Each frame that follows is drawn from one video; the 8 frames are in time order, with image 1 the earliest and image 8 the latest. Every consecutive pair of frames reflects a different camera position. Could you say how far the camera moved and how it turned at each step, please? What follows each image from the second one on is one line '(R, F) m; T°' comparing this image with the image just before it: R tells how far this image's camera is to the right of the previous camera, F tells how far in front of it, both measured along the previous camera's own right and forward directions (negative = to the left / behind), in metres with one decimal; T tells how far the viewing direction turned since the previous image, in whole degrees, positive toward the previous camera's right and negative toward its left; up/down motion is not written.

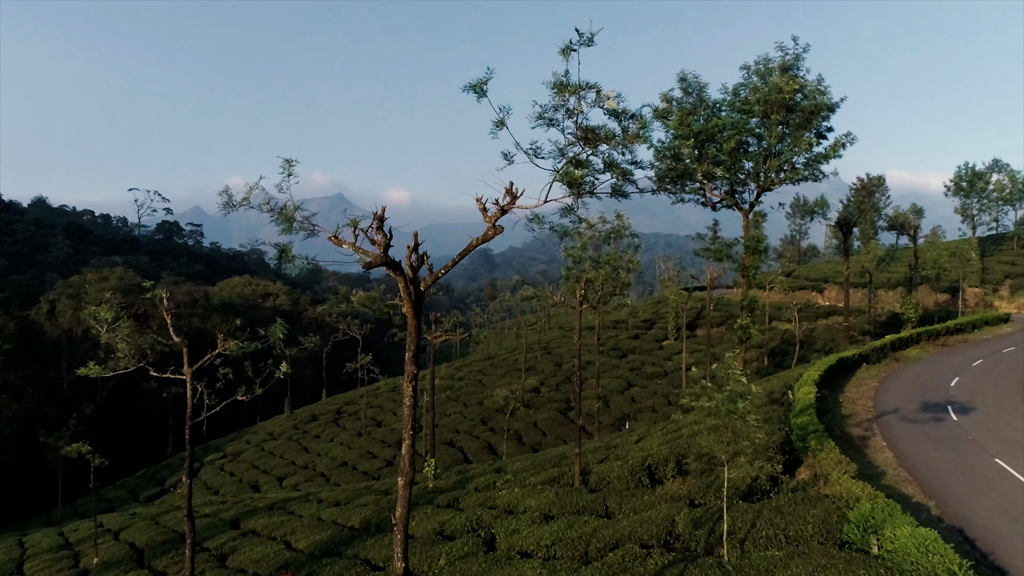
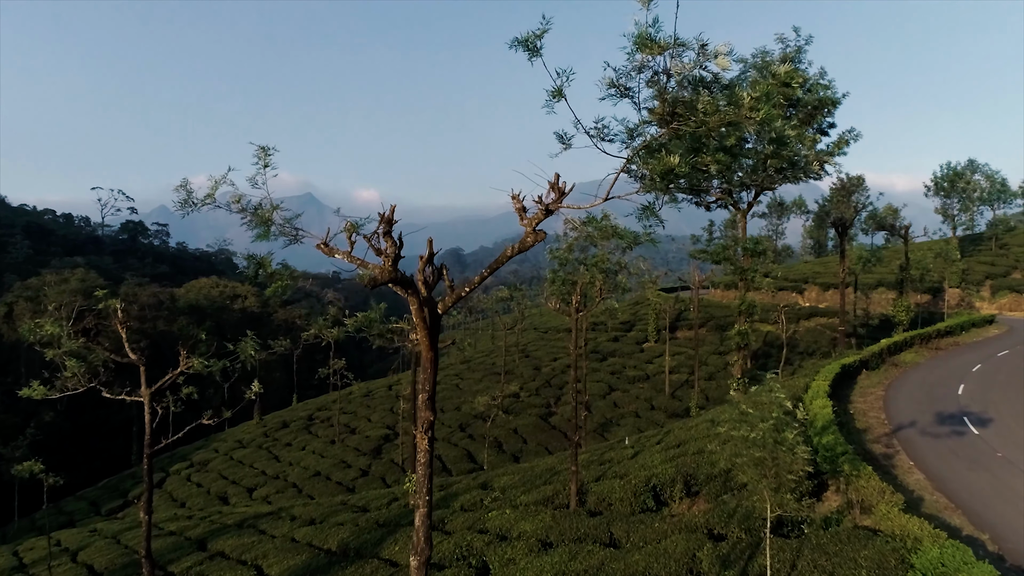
(-0.5, +1.2) m; +3°
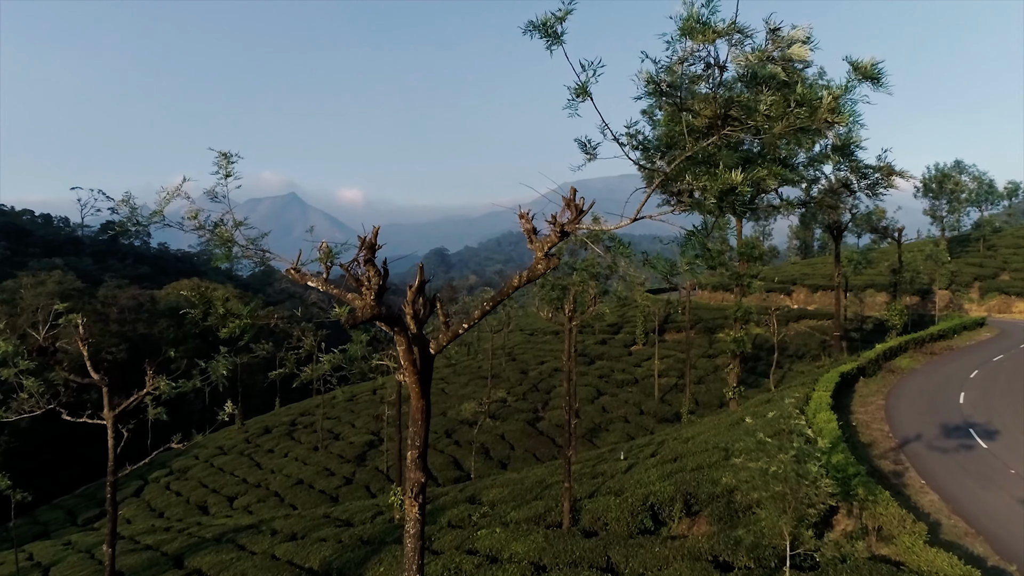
(-0.1, +0.7) m; +1°
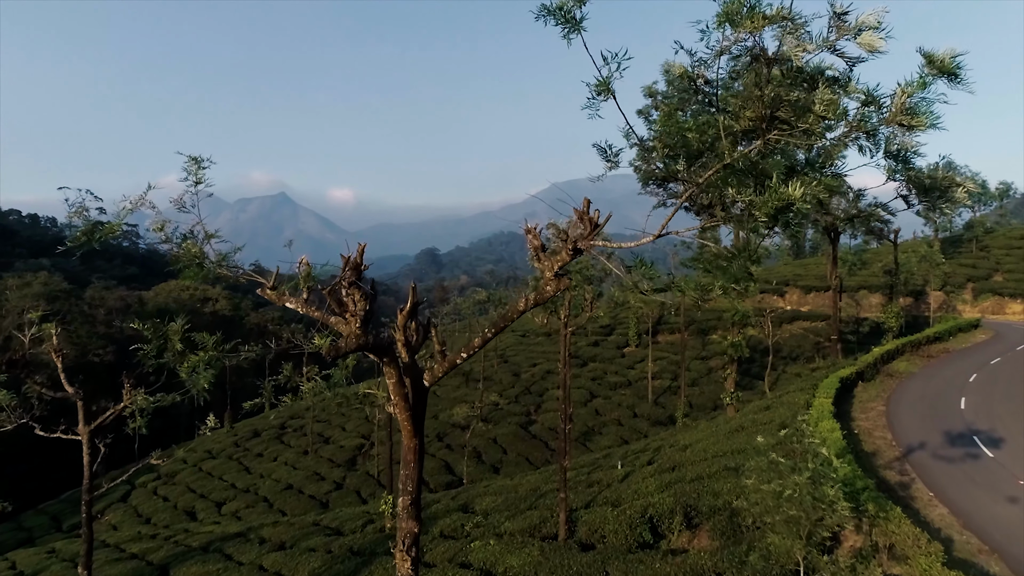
(-0.1, +0.4) m; +1°
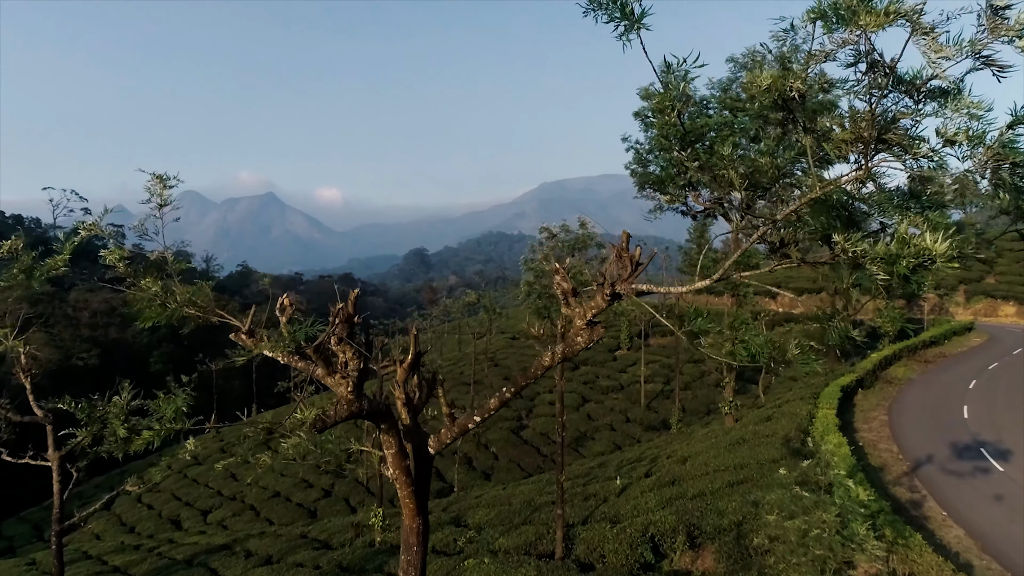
(-0.1, +0.5) m; +1°
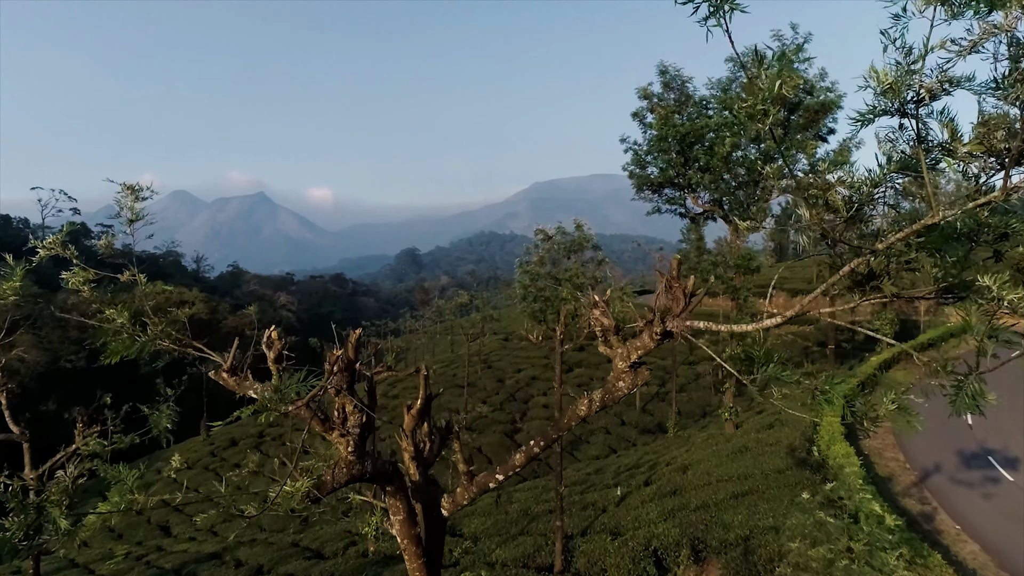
(-0.1, +0.4) m; +1°
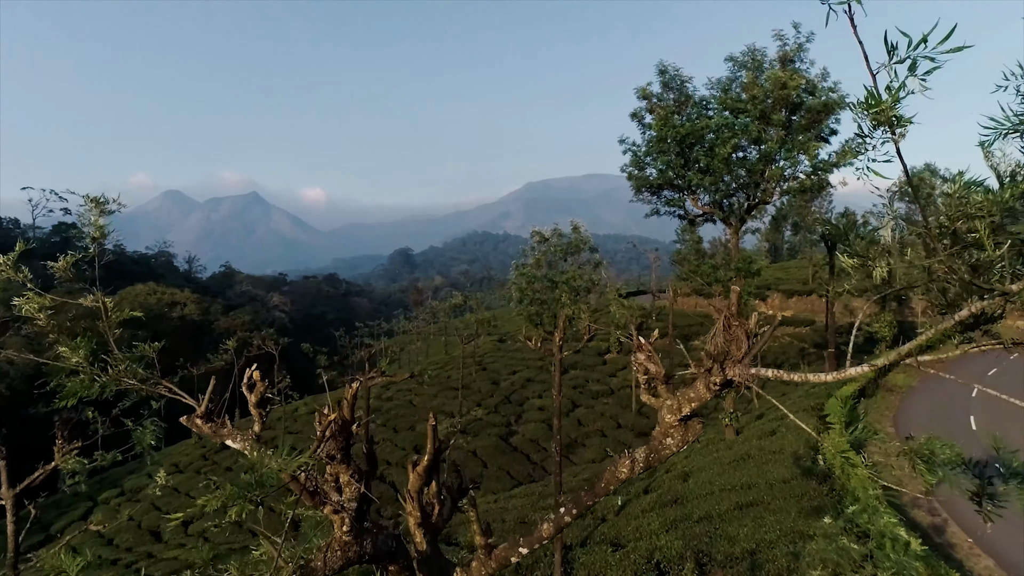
(-0.1, +0.4) m; +1°
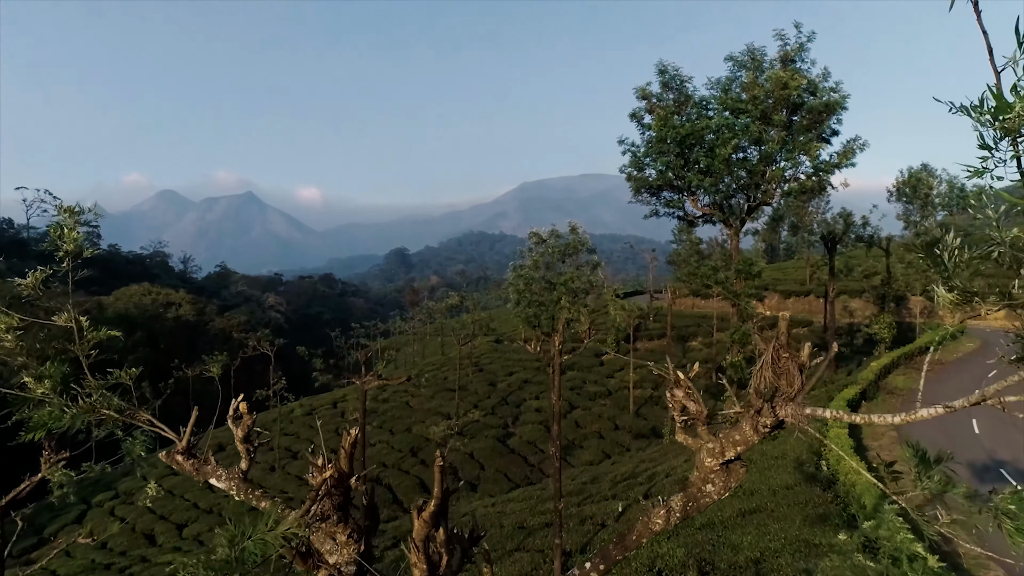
(-0.1, +0.2) m; 0°
